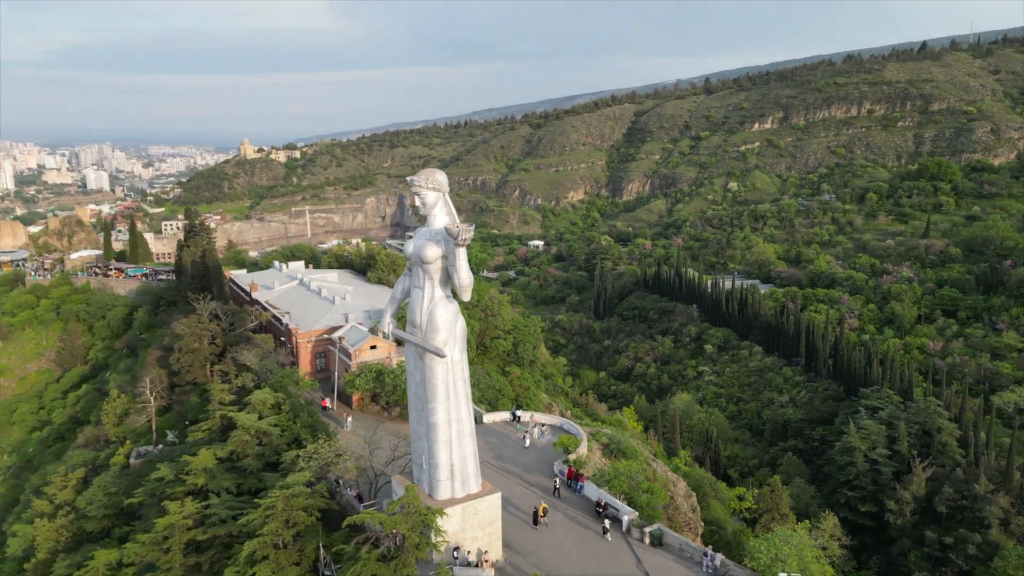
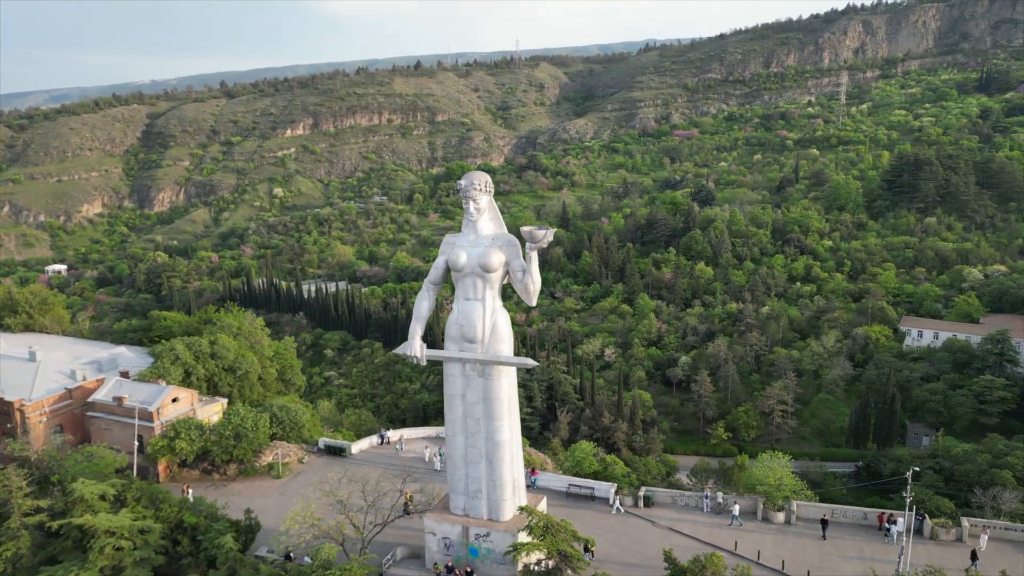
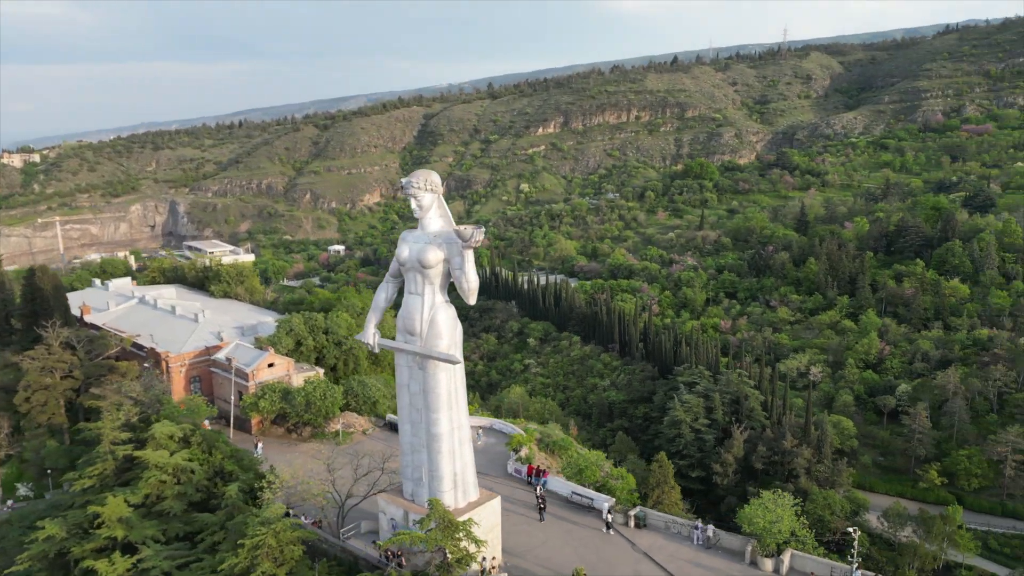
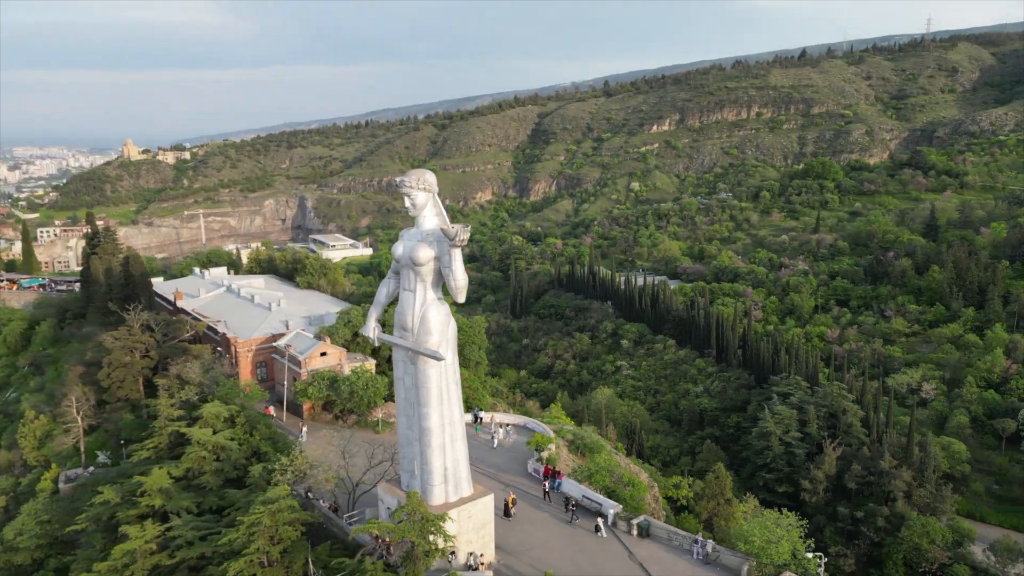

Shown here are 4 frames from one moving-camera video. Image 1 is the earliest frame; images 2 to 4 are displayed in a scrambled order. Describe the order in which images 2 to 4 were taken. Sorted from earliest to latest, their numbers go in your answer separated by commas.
4, 3, 2
